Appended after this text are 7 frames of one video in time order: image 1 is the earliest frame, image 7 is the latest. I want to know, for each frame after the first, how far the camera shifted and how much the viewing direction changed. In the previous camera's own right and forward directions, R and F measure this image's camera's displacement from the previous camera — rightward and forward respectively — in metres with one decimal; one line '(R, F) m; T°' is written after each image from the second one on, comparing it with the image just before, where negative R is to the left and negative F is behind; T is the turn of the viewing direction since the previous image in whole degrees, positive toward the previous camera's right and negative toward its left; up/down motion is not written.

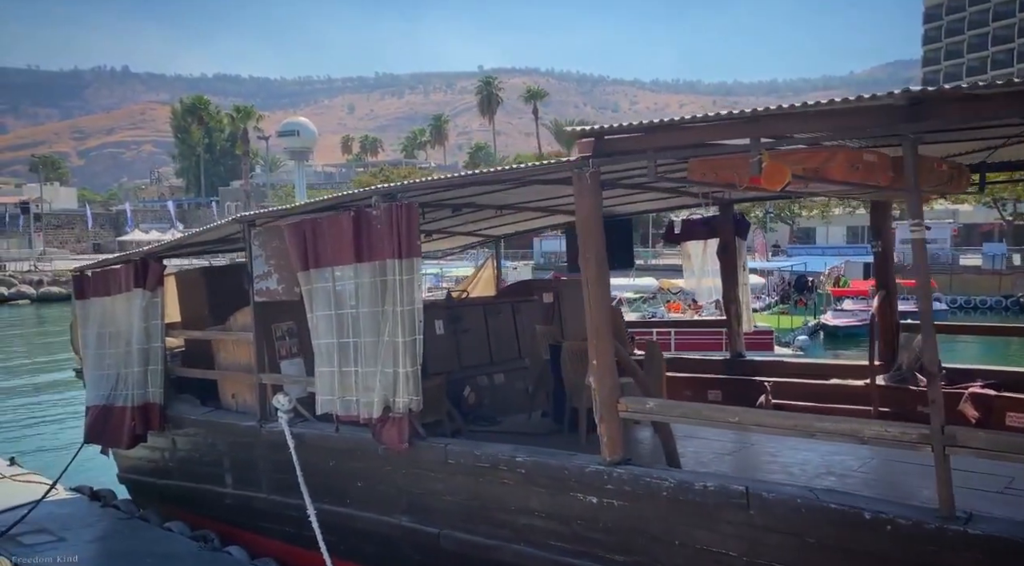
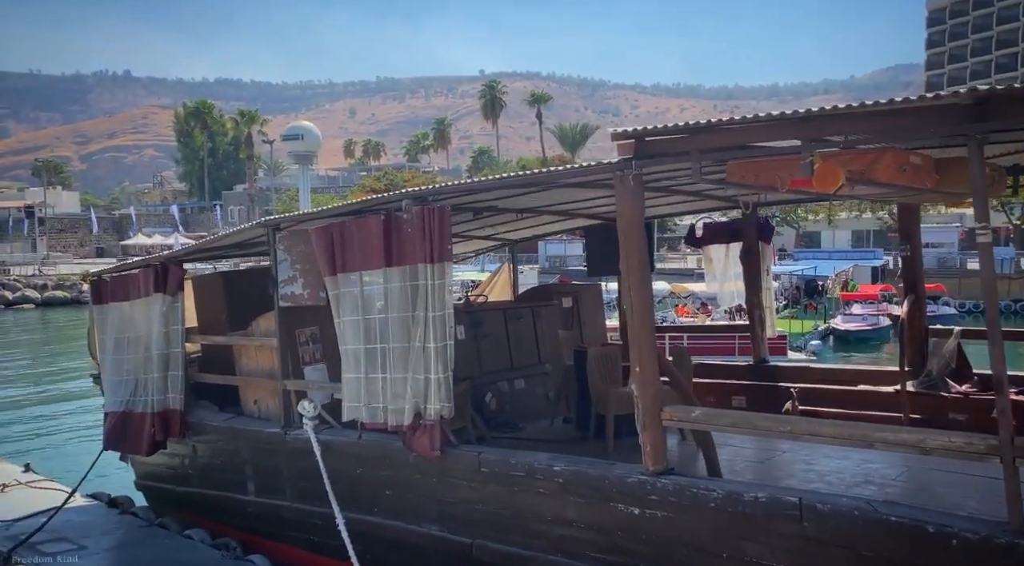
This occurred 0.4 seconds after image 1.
(-0.2, +0.1) m; 0°
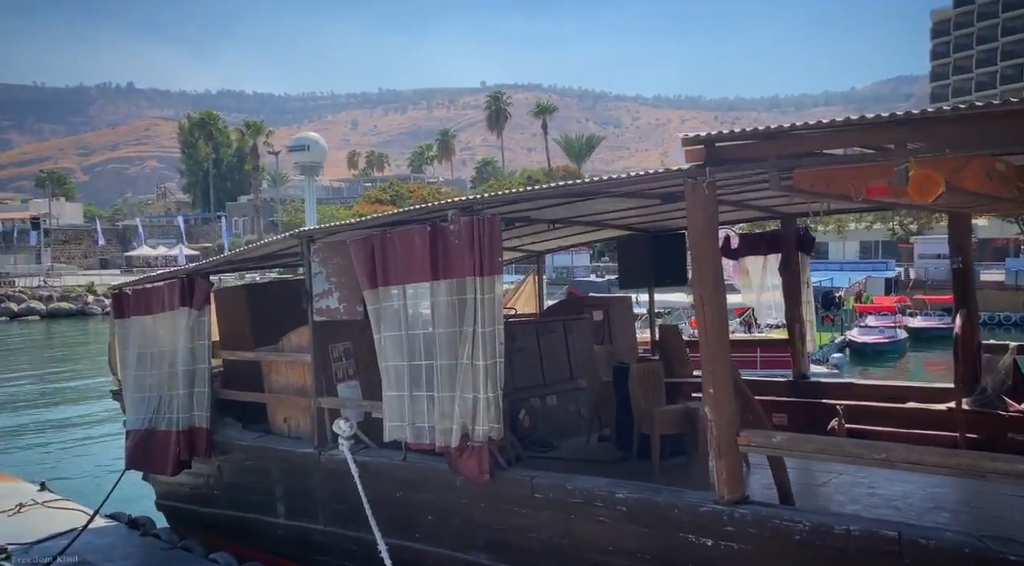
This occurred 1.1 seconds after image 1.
(-0.3, +0.3) m; 0°
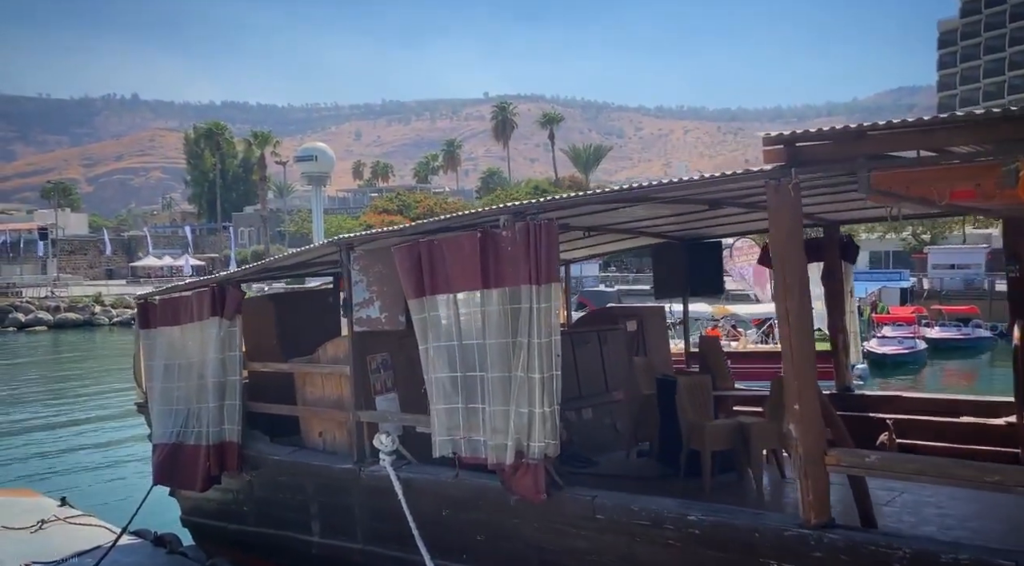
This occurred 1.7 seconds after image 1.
(-0.3, +0.3) m; 0°
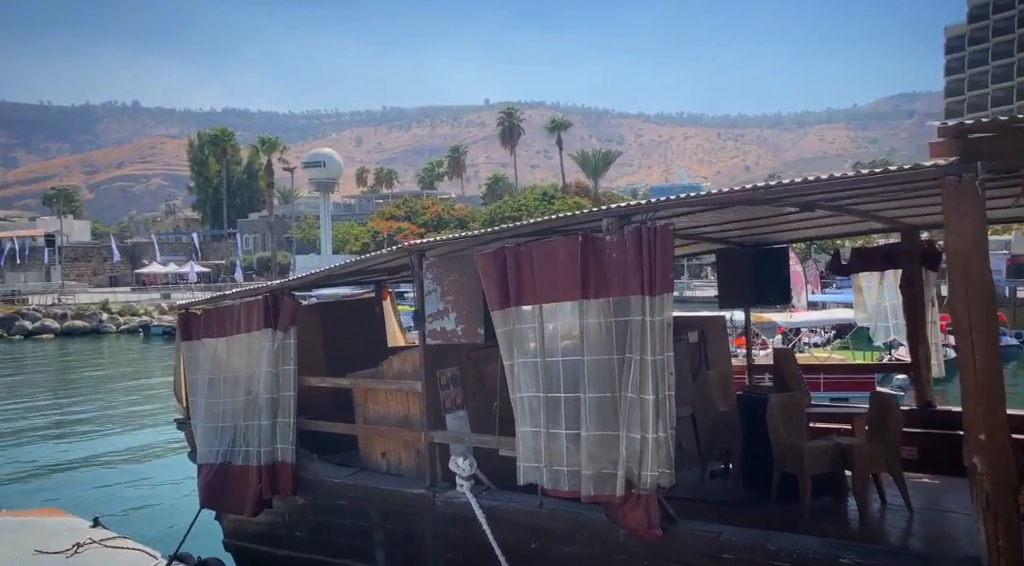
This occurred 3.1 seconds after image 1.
(-0.6, +0.5) m; 0°
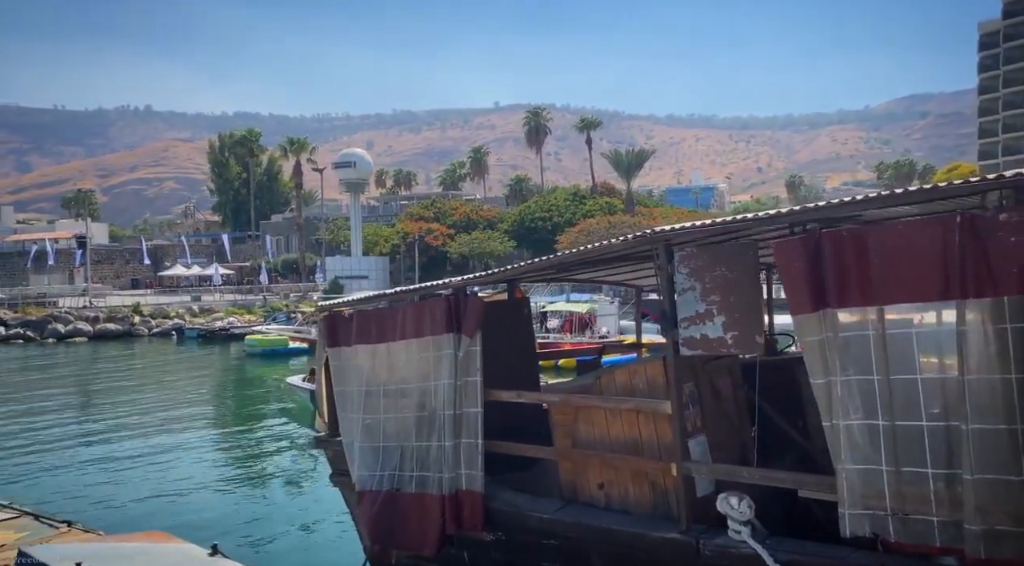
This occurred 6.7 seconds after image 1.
(-1.5, +1.1) m; -1°
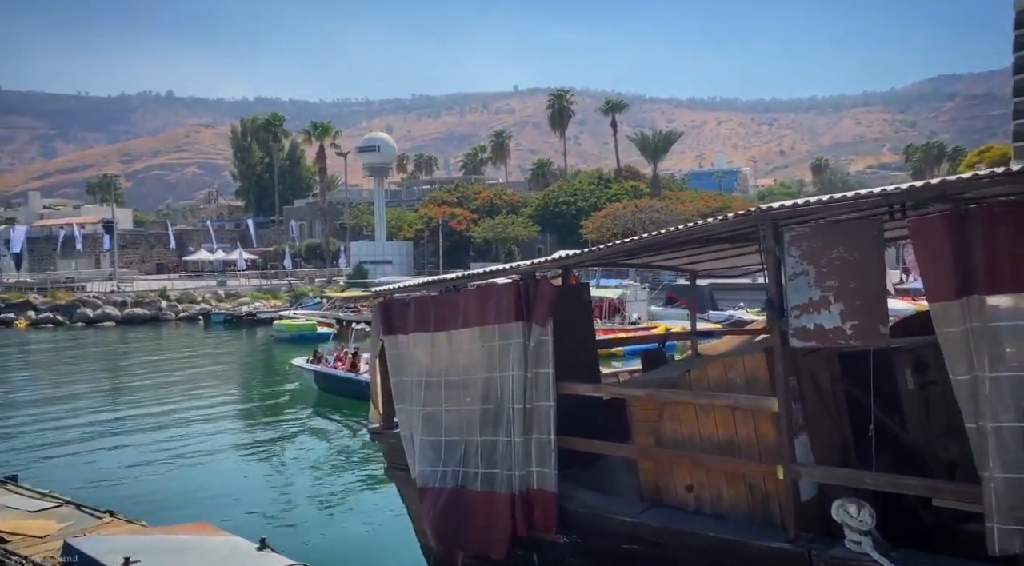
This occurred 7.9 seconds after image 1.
(-0.4, +0.5) m; -1°
